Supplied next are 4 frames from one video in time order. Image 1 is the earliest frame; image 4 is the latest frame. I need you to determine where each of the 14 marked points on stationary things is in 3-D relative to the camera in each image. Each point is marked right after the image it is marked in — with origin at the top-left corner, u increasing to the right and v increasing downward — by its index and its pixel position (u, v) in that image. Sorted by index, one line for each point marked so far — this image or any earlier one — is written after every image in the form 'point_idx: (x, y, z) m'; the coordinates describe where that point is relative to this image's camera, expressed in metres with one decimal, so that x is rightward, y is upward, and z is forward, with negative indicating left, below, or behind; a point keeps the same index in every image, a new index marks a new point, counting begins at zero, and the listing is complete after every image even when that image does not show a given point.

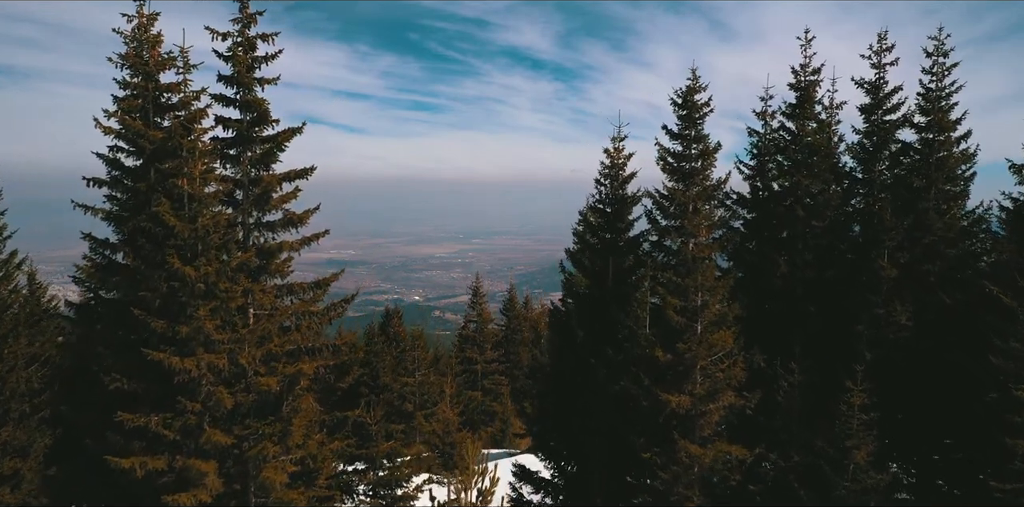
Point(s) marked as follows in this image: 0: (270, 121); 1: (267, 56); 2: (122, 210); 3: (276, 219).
0: (-6.8, +3.7, +15.5) m
1: (-7.0, +5.6, +15.7) m
2: (-11.5, +1.3, +16.3) m
3: (-6.7, +1.0, +15.6) m
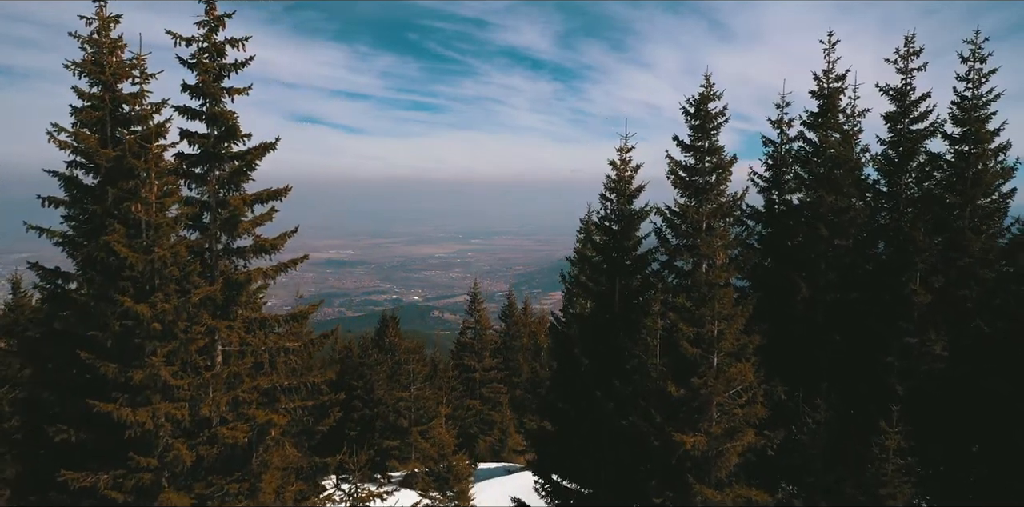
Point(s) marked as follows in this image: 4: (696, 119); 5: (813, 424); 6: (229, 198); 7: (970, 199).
0: (-6.8, +3.0, +13.9) m
1: (-7.0, +4.8, +14.1) m
2: (-11.5, +0.5, +14.7) m
3: (-6.7, +0.2, +14.0) m
4: (+6.2, +4.5, +18.7) m
5: (+8.9, -5.1, +16.4) m
6: (-7.1, +1.4, +13.9) m
7: (+14.9, +1.8, +17.9) m
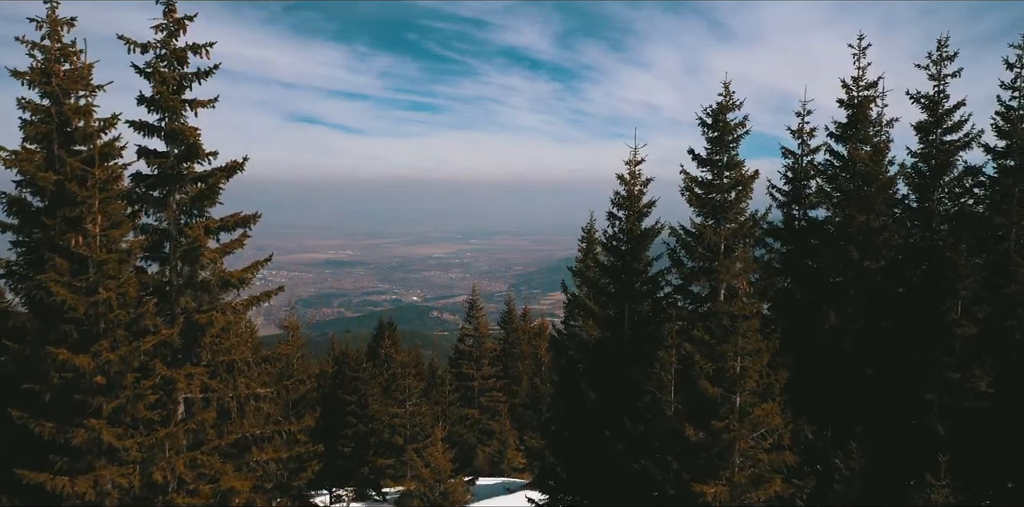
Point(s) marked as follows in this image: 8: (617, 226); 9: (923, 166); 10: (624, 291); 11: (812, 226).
0: (-6.8, +2.2, +12.2) m
1: (-7.0, +4.1, +12.5) m
2: (-11.5, -0.3, +13.0) m
3: (-6.7, -0.6, +12.3) m
4: (+6.2, +3.8, +17.1) m
5: (+8.9, -5.8, +14.7) m
6: (-7.1, +0.6, +12.3) m
7: (+14.9, +1.0, +16.2) m
8: (+3.6, +0.9, +19.2) m
9: (+14.1, +3.0, +19.0) m
10: (+3.8, -1.2, +18.7) m
11: (+10.1, +0.9, +18.6) m
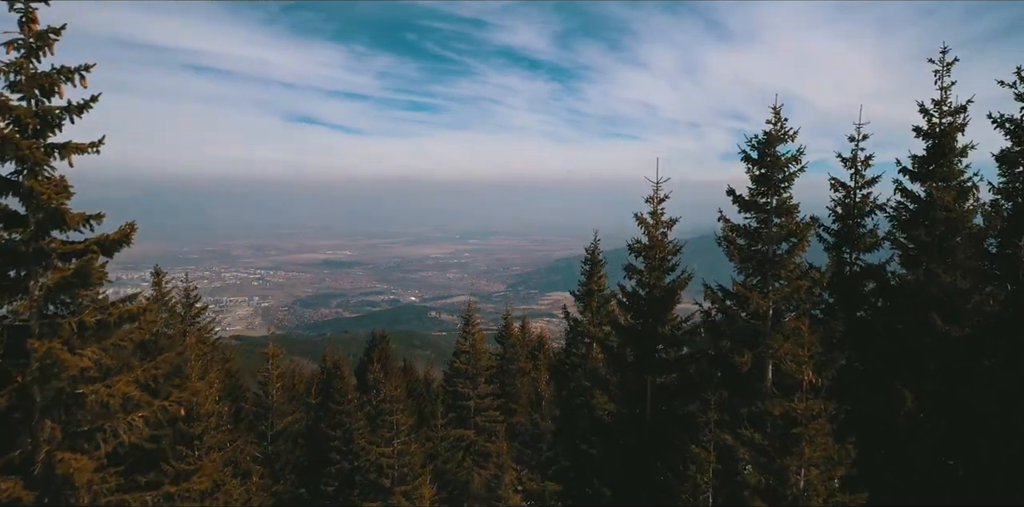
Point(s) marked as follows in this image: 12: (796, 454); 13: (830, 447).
0: (-6.9, +0.5, +8.8) m
1: (-7.1, +2.4, +9.0) m
2: (-11.6, -1.9, +9.6) m
3: (-6.8, -2.2, +8.9) m
4: (+6.1, +2.1, +13.7) m
5: (+8.9, -7.5, +11.3) m
6: (-7.2, -1.1, +8.8) m
7: (+14.8, -0.6, +12.8) m
8: (+3.5, -0.7, +15.7) m
9: (+14.0, +1.4, +15.6) m
10: (+3.7, -2.9, +15.2) m
11: (+9.9, -0.8, +15.1) m
12: (+5.8, -4.1, +11.2) m
13: (+6.4, -4.0, +11.2) m
